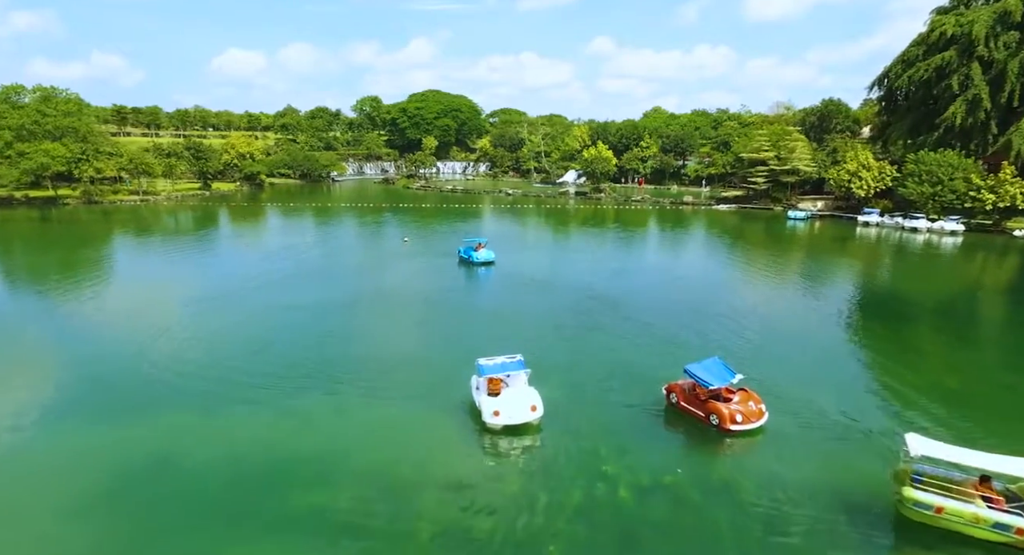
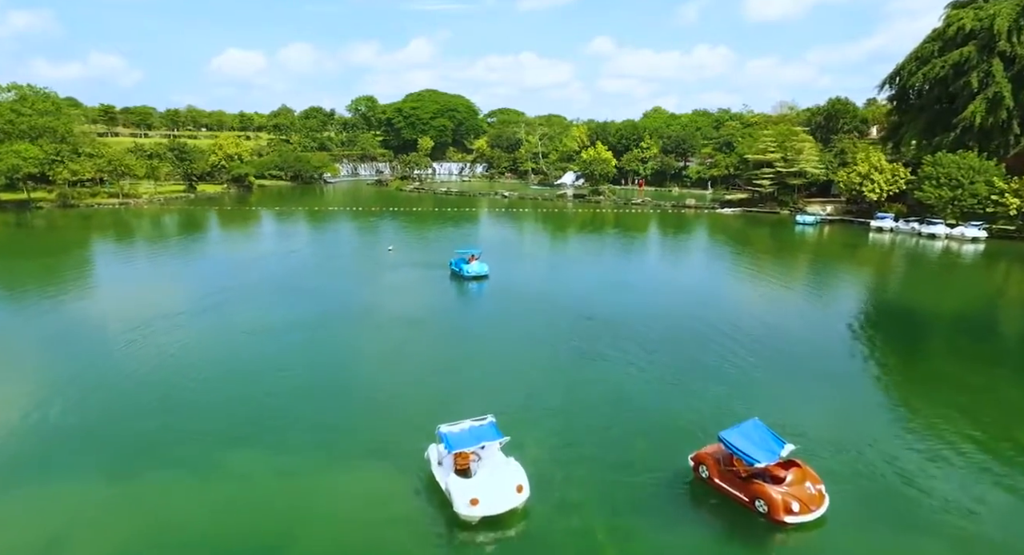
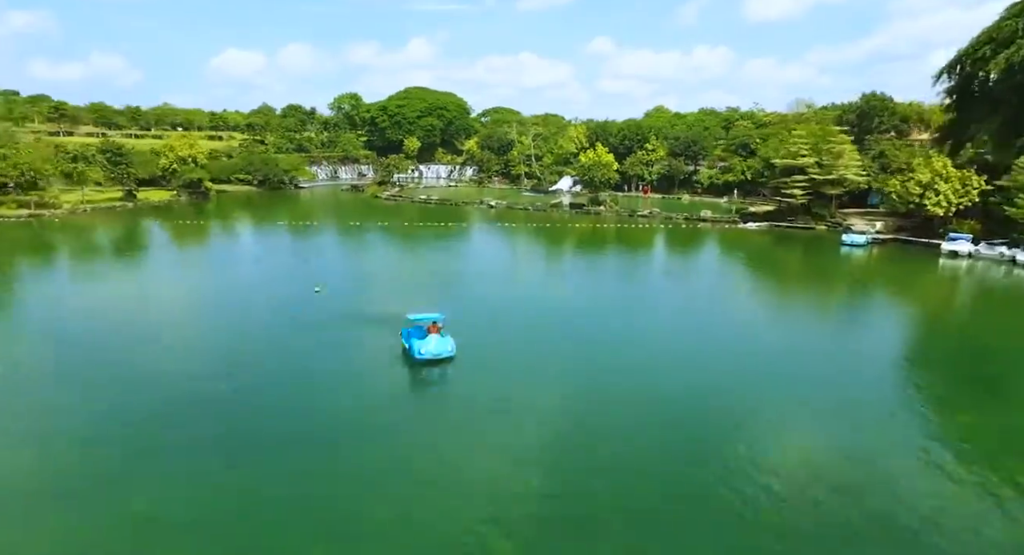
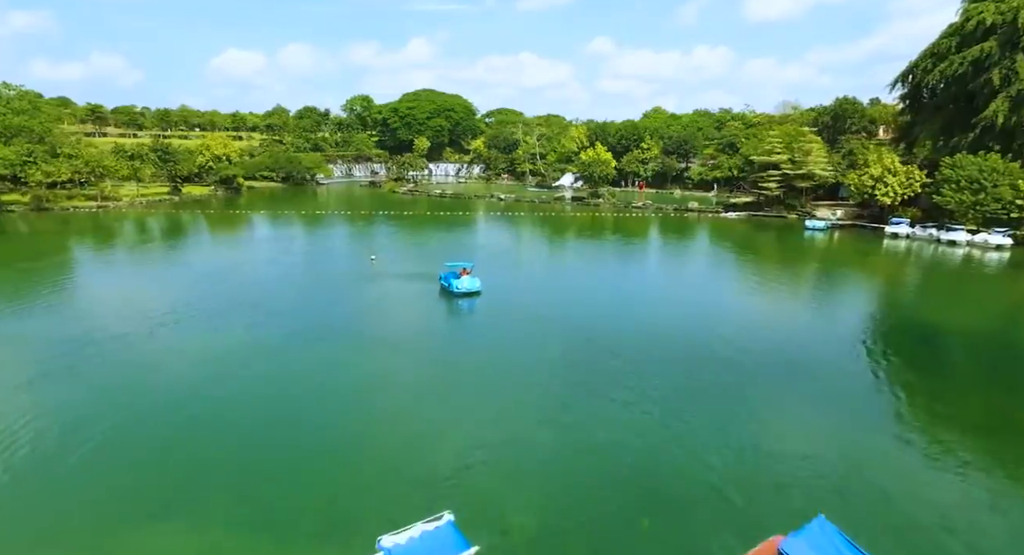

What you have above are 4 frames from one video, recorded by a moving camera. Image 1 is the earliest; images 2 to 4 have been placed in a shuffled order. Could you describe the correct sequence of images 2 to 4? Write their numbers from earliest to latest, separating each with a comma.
2, 4, 3
